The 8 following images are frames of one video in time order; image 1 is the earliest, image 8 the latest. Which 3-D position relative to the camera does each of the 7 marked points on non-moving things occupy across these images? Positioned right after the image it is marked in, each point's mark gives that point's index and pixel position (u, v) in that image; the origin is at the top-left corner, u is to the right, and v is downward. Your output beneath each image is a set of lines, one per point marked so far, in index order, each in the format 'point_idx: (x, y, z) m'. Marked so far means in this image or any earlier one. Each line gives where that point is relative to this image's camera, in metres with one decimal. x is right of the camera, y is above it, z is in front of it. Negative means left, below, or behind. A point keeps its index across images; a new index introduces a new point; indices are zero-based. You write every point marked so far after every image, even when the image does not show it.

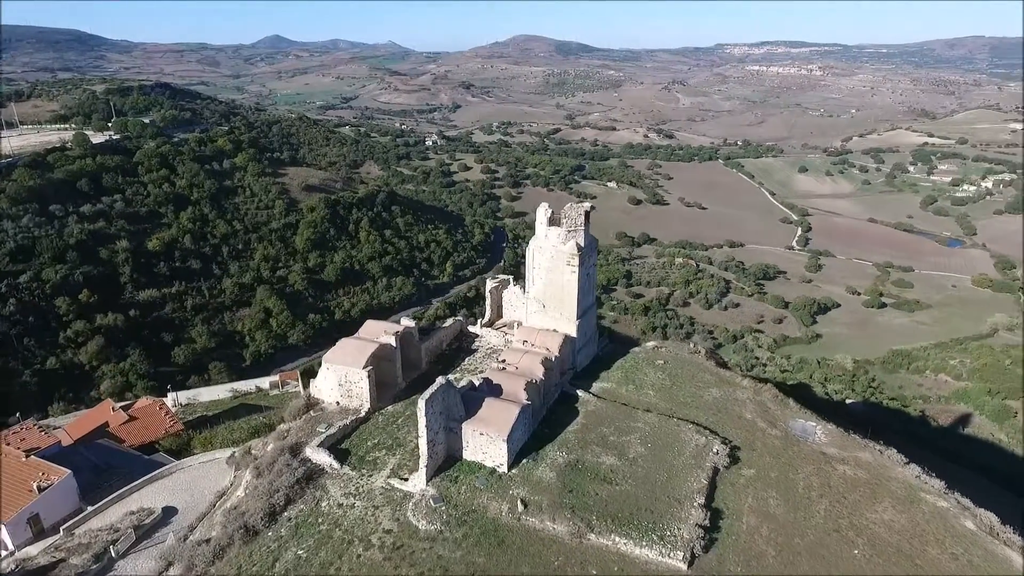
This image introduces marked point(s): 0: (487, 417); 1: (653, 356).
0: (-0.5, -2.7, +13.2) m
1: (+4.3, -2.1, +18.7) m
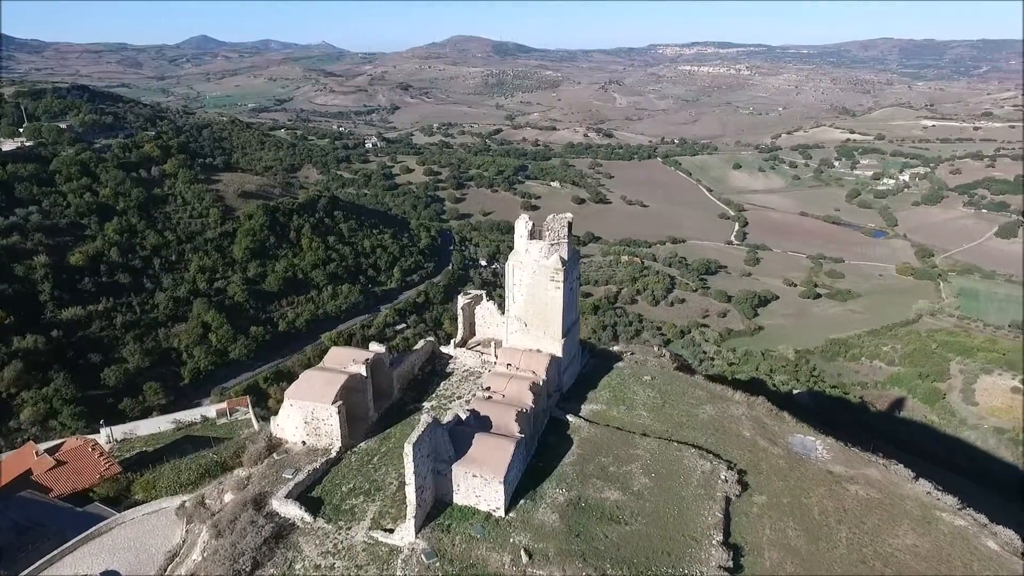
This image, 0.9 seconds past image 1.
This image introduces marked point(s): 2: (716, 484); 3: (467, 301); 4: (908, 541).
0: (-0.6, -3.2, +11.9) m
1: (+3.7, -2.4, +17.8) m
2: (+4.1, -4.0, +12.5) m
3: (-1.4, -0.4, +19.0) m
4: (+7.3, -4.6, +11.4) m
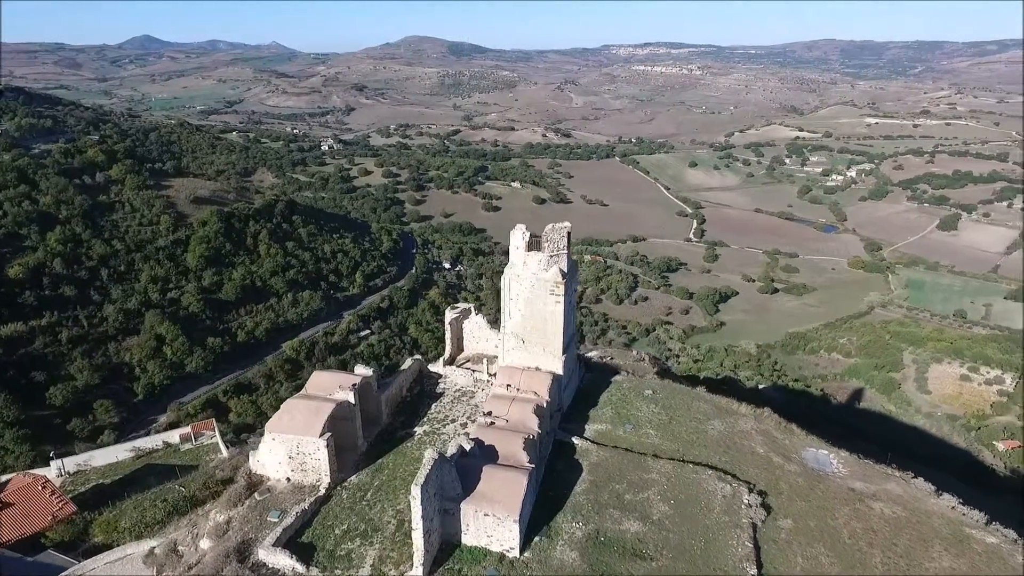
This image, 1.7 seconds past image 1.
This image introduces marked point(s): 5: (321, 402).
0: (-0.4, -3.6, +10.9) m
1: (+3.5, -2.7, +17.0) m
2: (+4.3, -4.2, +11.8) m
3: (-1.6, -0.8, +17.9) m
4: (+7.6, -4.8, +10.9) m
5: (-4.1, -2.5, +13.5) m
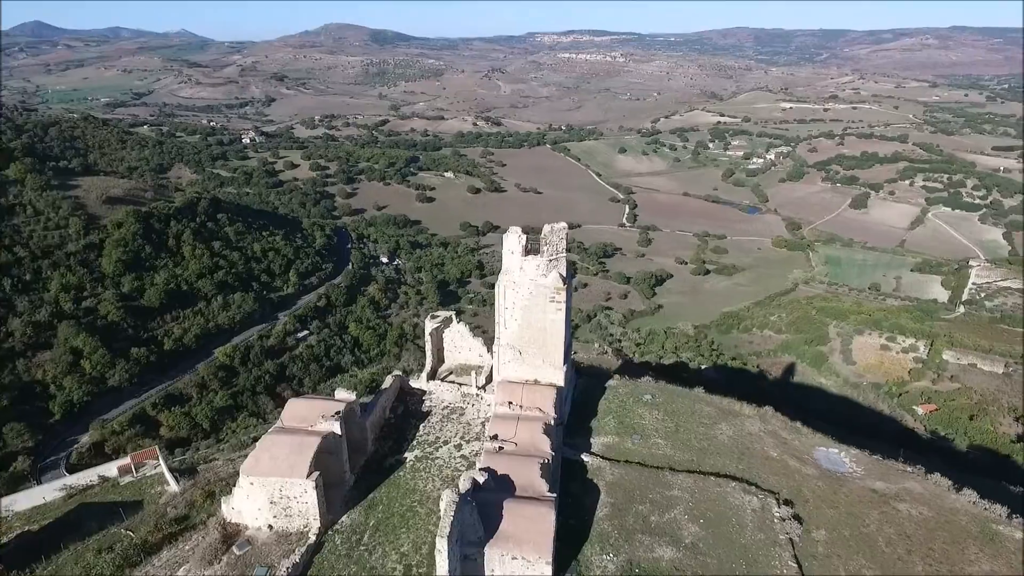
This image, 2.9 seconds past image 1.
0: (+0.1, -3.8, +9.7) m
1: (+3.2, -2.6, +16.2) m
2: (+4.7, -4.2, +11.1) m
3: (-2.0, -1.0, +16.6) m
4: (+8.0, -4.7, +10.5) m
5: (-4.0, -2.8, +11.9) m
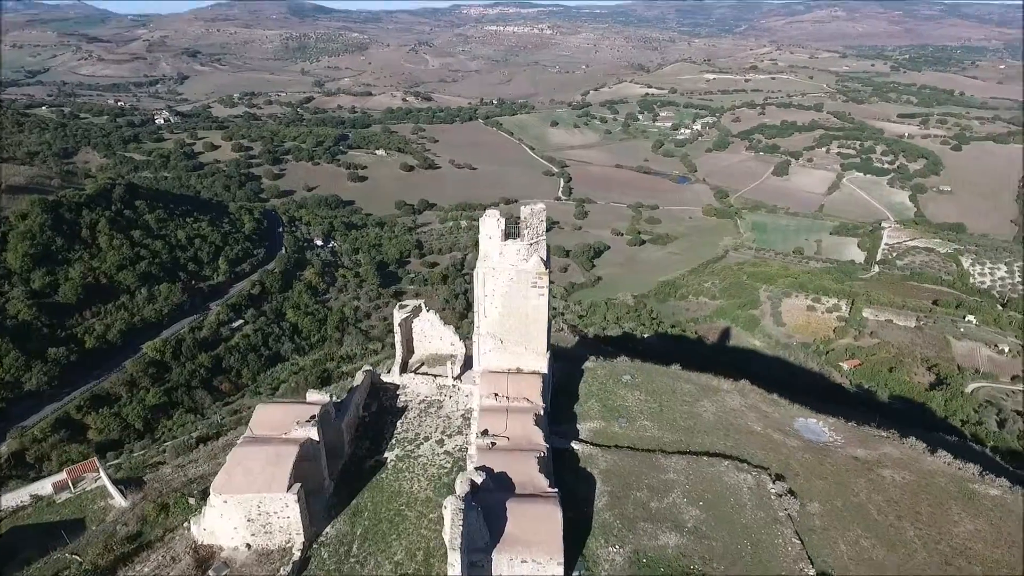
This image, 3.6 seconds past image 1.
0: (+0.2, -3.7, +9.3) m
1: (+2.6, -2.1, +16.0) m
2: (+4.6, -3.8, +11.1) m
3: (-2.7, -0.7, +15.7) m
4: (+8.0, -4.2, +10.9) m
5: (-4.1, -2.8, +11.0) m
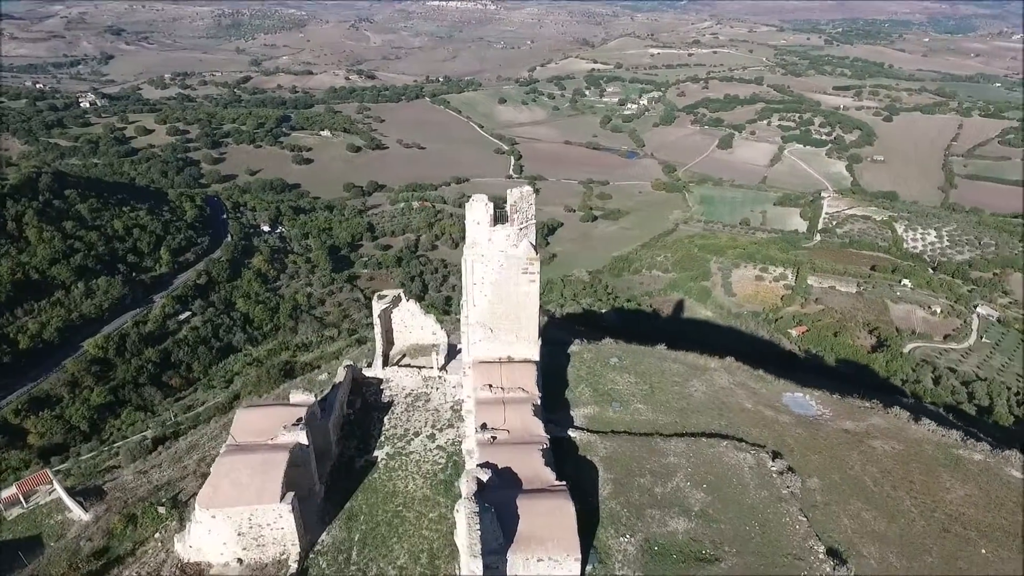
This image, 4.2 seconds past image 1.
0: (+0.4, -3.5, +8.9) m
1: (+2.2, -1.7, +15.8) m
2: (+4.7, -3.4, +11.2) m
3: (-3.1, -0.5, +15.1) m
4: (+8.1, -3.7, +11.2) m
5: (-4.1, -2.7, +10.4) m
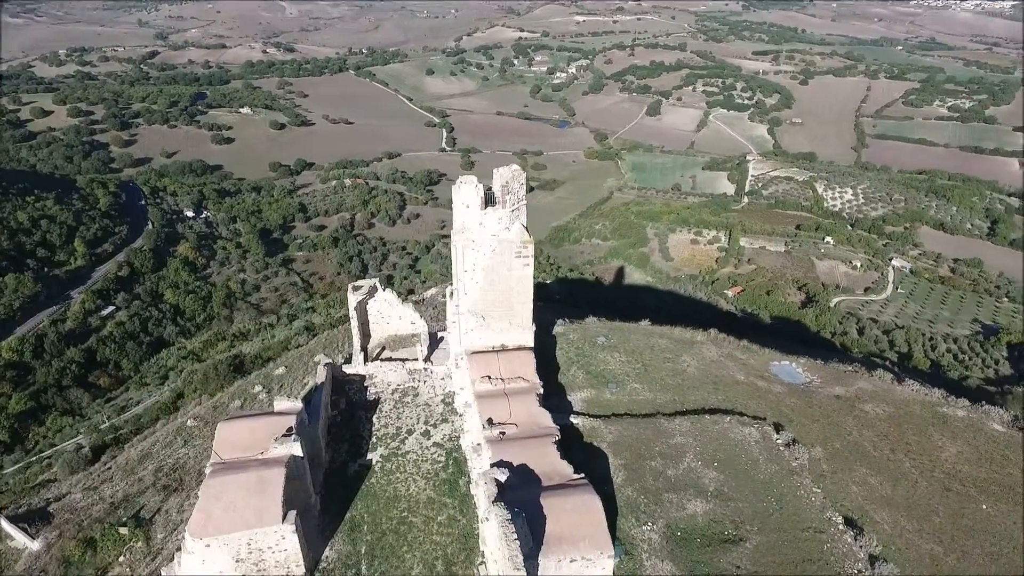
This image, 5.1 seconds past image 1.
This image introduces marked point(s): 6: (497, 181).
0: (+0.8, -3.3, +8.5) m
1: (+1.8, -1.1, +15.4) m
2: (+4.8, -3.0, +11.2) m
3: (-3.5, -0.2, +14.2) m
4: (+8.2, -3.0, +11.6) m
5: (-3.8, -2.8, +9.5) m
6: (-0.3, +1.9, +11.1) m
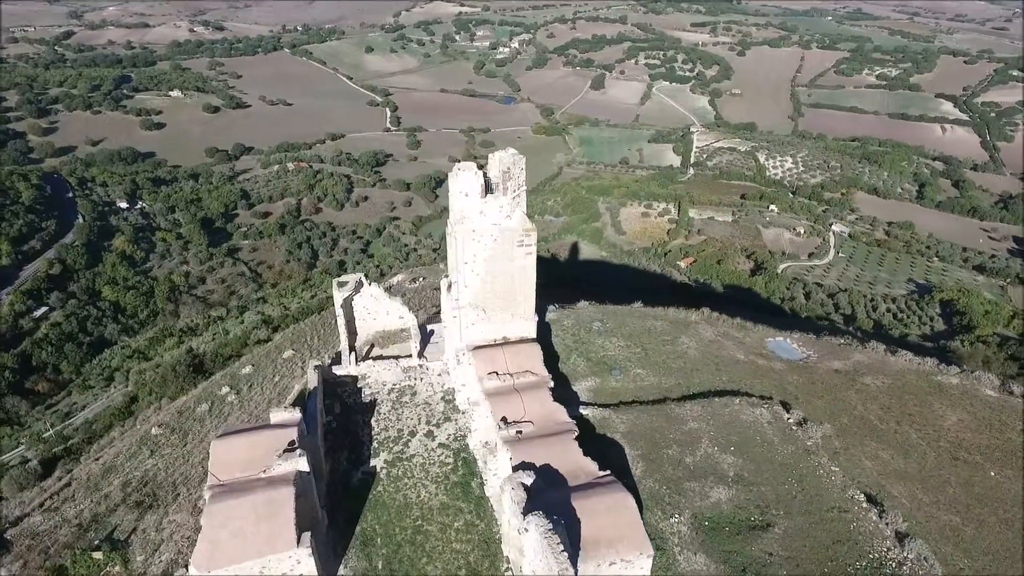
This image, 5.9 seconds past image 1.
0: (+1.2, -3.2, +8.2) m
1: (+1.6, -0.7, +15.1) m
2: (+5.0, -2.6, +11.1) m
3: (-3.6, -0.1, +13.4) m
4: (+8.4, -2.5, +11.8) m
5: (-3.4, -2.8, +8.8) m
6: (-0.2, +2.0, +10.5) m
